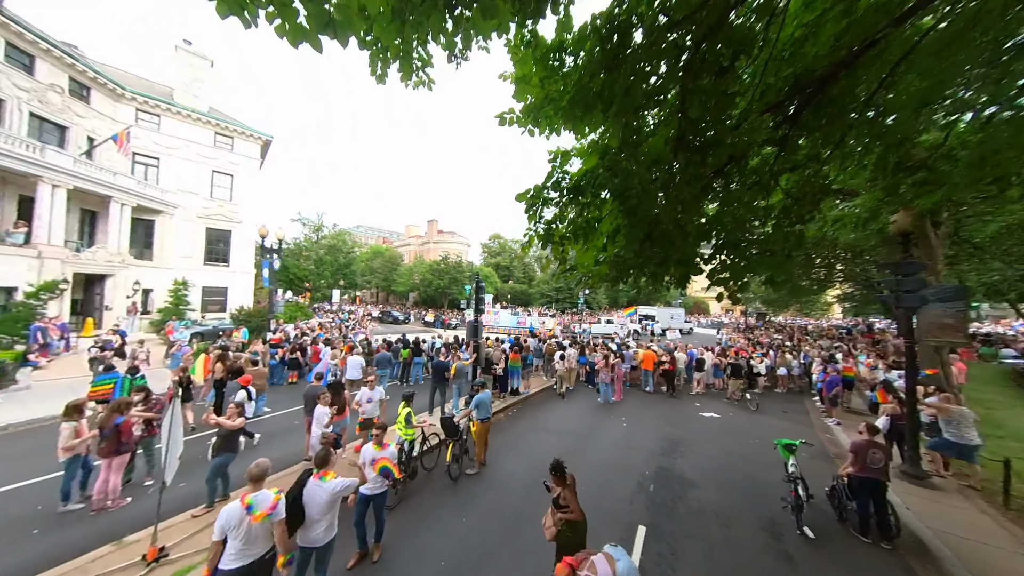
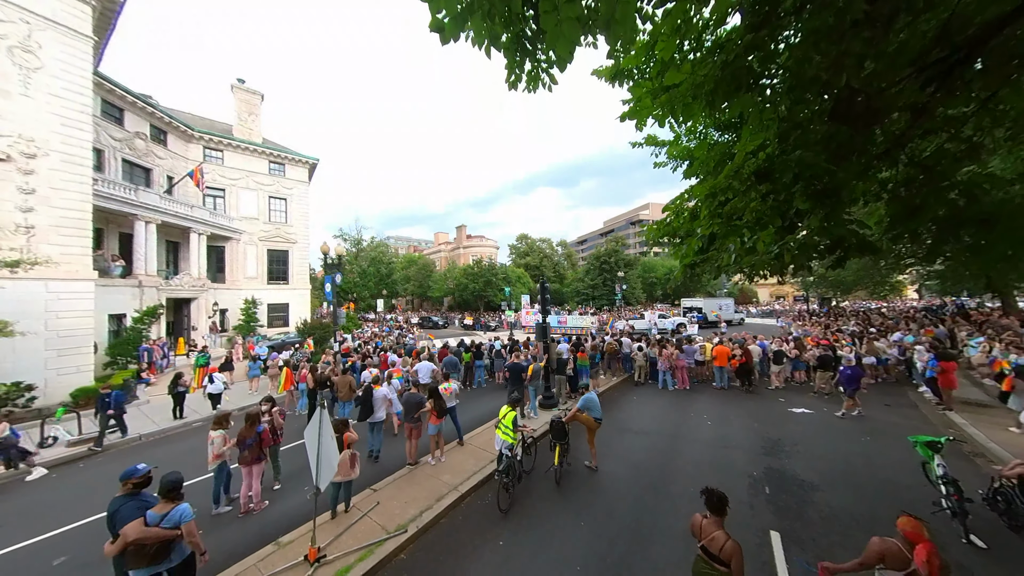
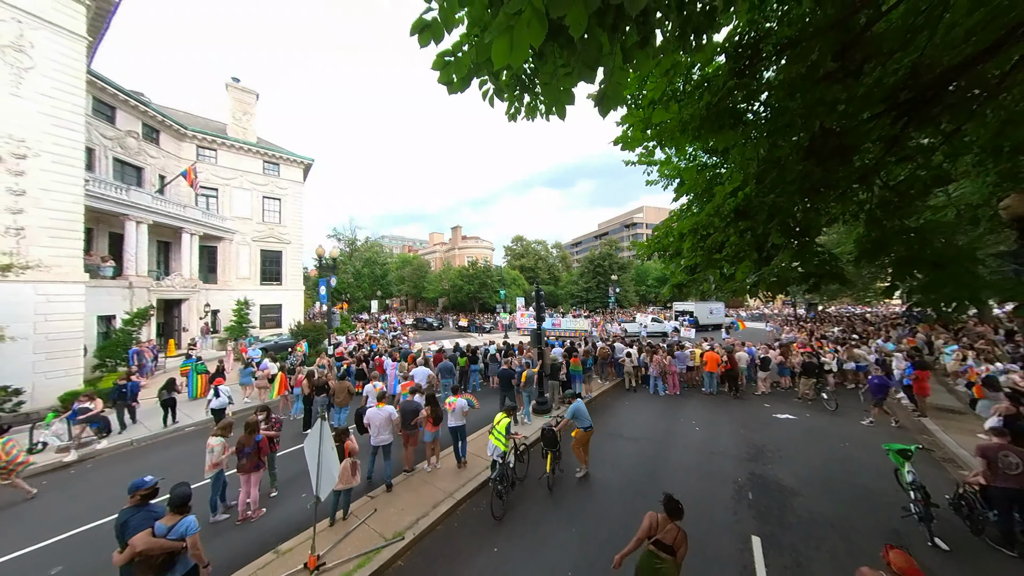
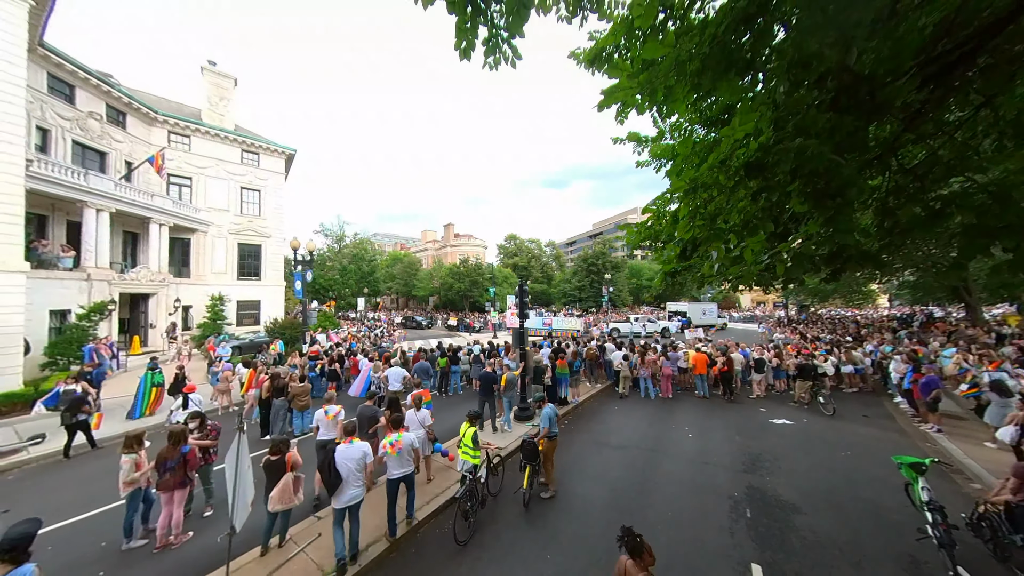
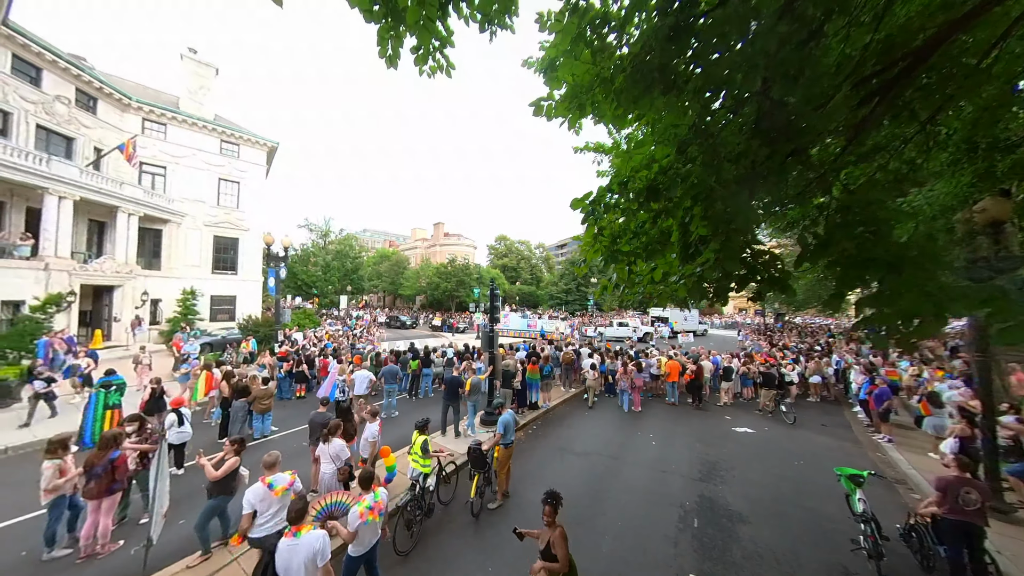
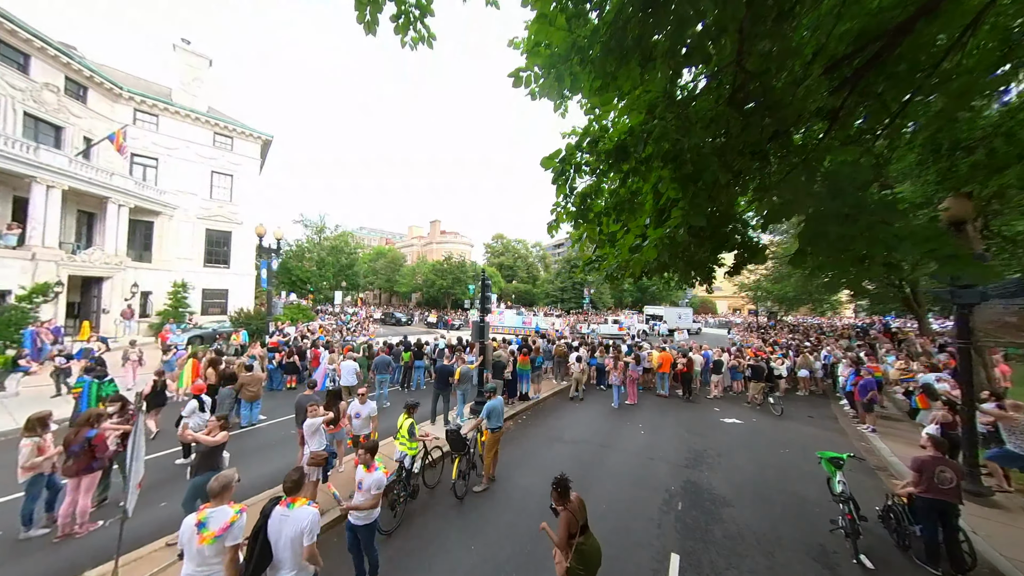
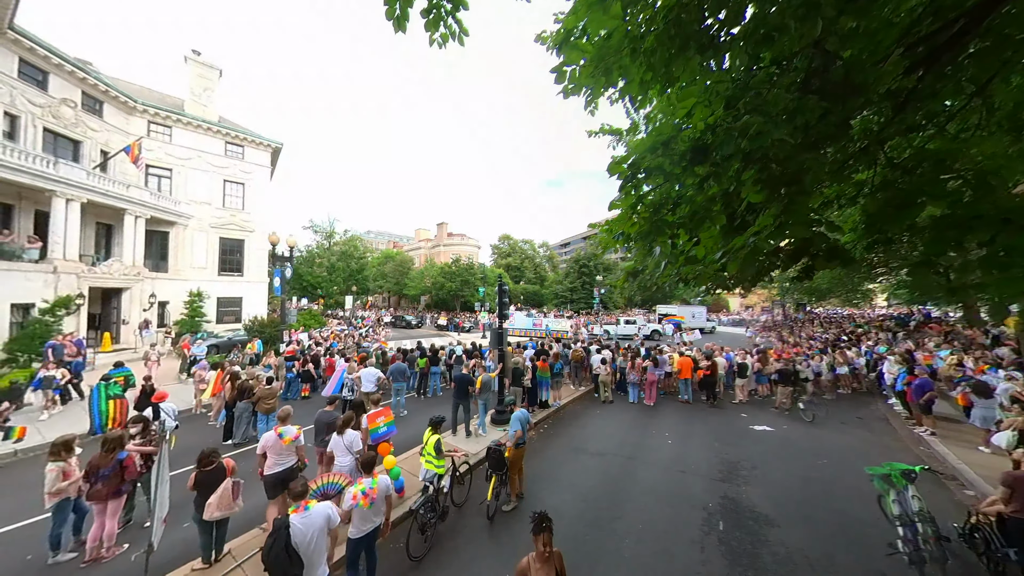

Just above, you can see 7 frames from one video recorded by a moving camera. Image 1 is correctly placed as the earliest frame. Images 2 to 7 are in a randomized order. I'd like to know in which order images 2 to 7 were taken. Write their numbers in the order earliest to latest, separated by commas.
6, 5, 7, 4, 3, 2
